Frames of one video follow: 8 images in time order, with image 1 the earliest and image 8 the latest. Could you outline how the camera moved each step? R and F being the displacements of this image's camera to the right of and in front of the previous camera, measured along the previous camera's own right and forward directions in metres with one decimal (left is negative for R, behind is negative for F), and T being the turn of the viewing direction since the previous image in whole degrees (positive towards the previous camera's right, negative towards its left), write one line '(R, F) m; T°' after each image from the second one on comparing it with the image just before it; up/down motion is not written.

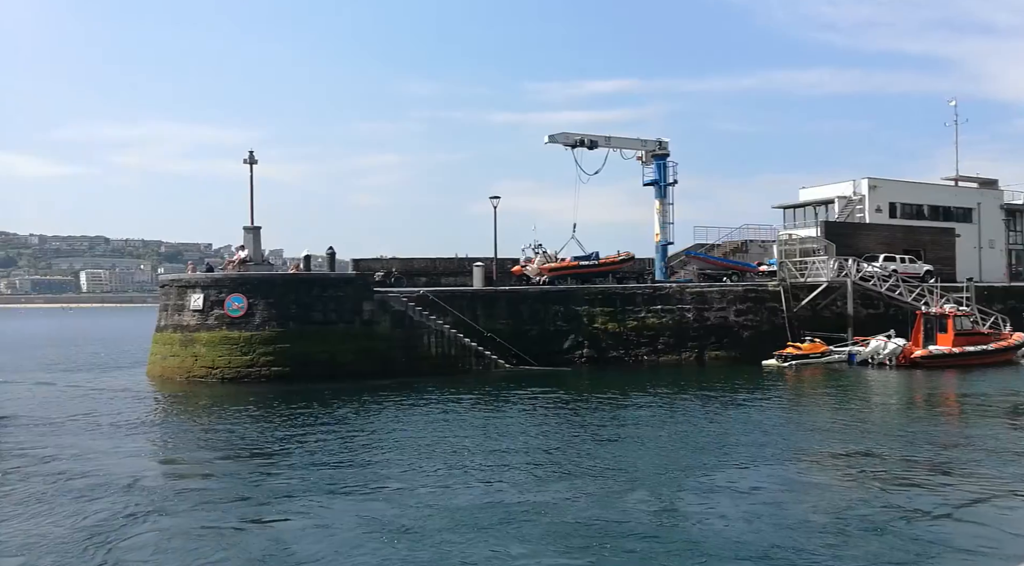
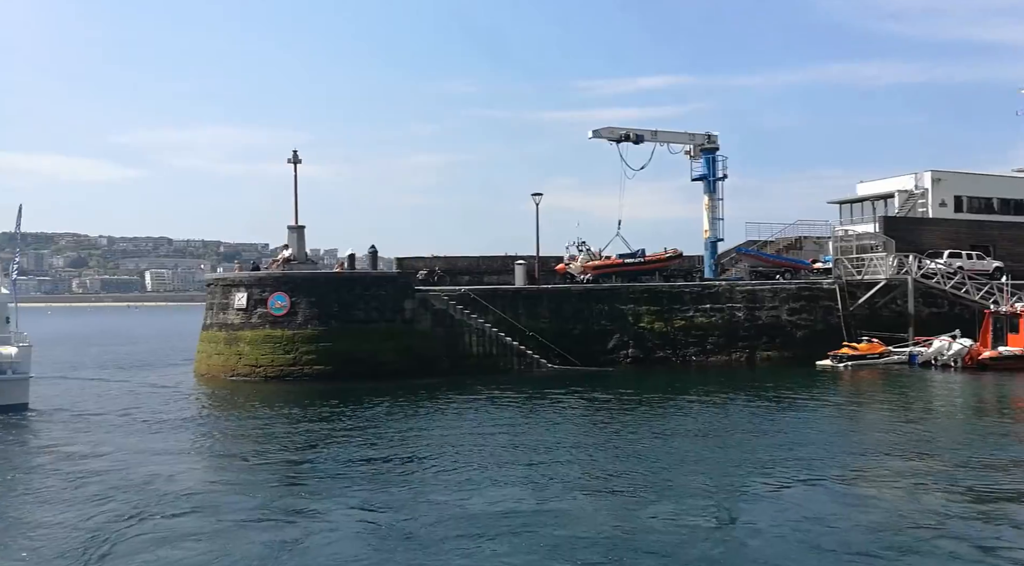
(-0.1, +0.6) m; -2°
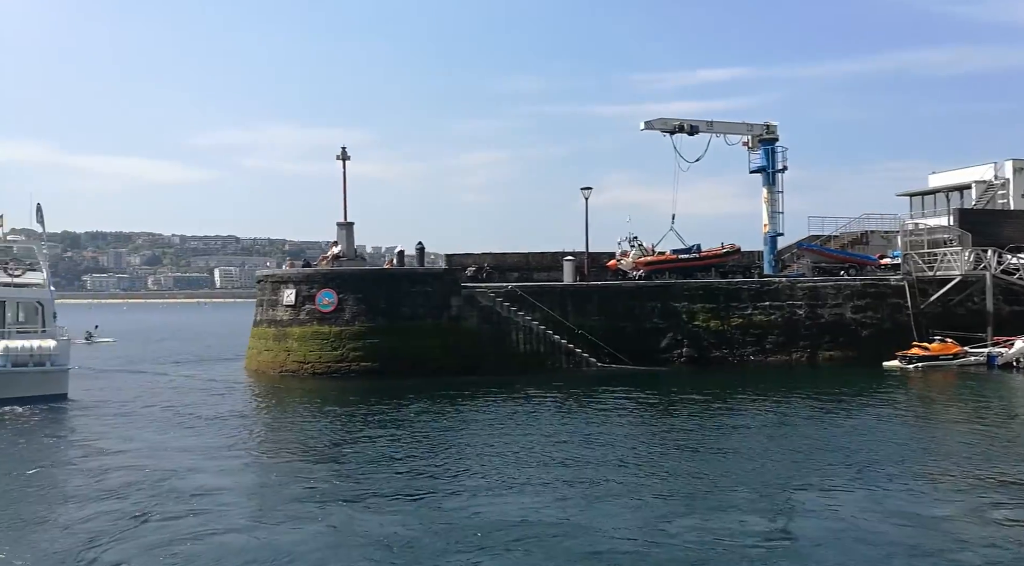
(-0.1, +0.7) m; -3°
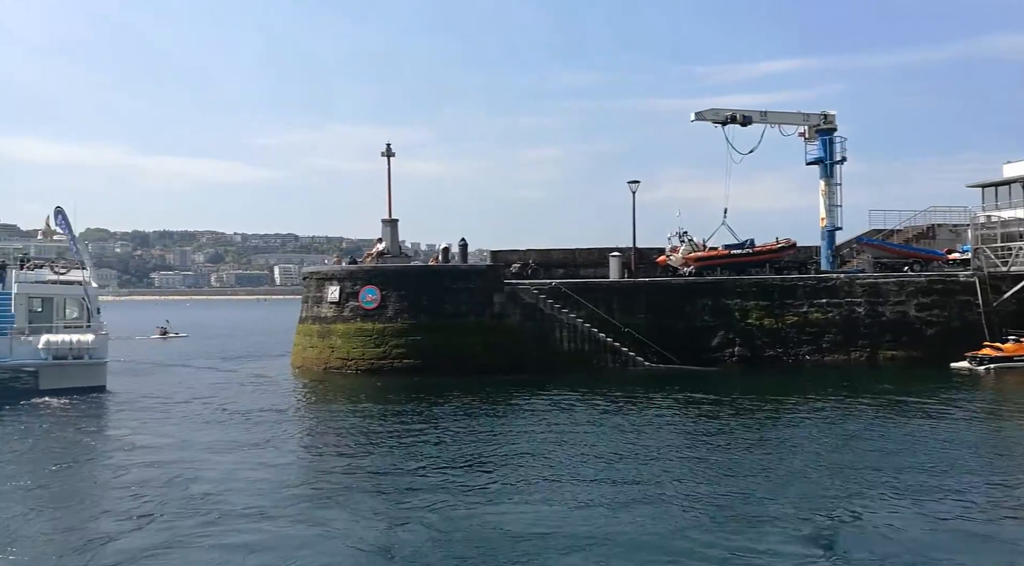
(0.0, +0.7) m; -3°
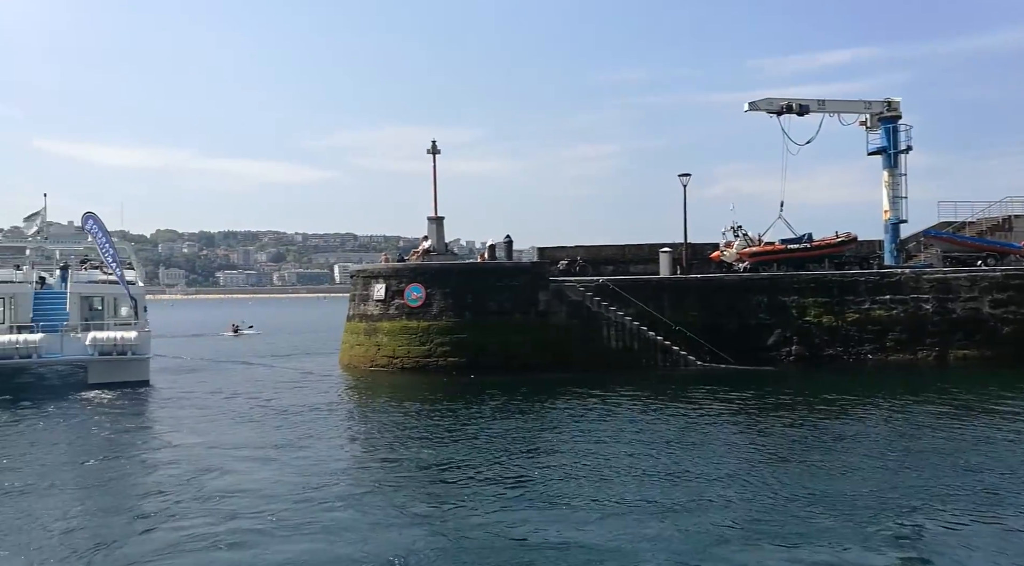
(0.0, +0.7) m; -3°
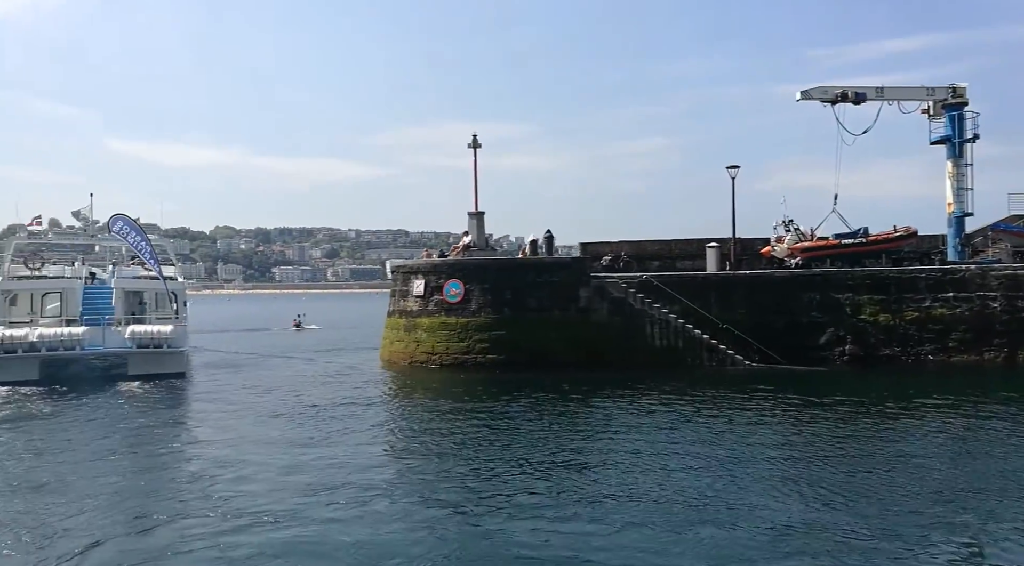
(0.0, +0.8) m; -2°
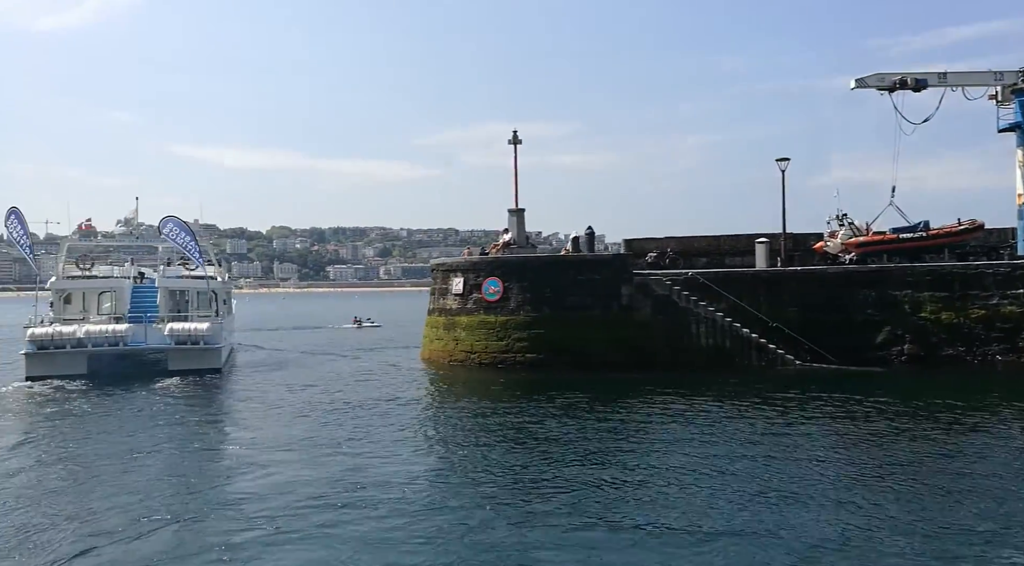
(0.0, +0.8) m; -2°
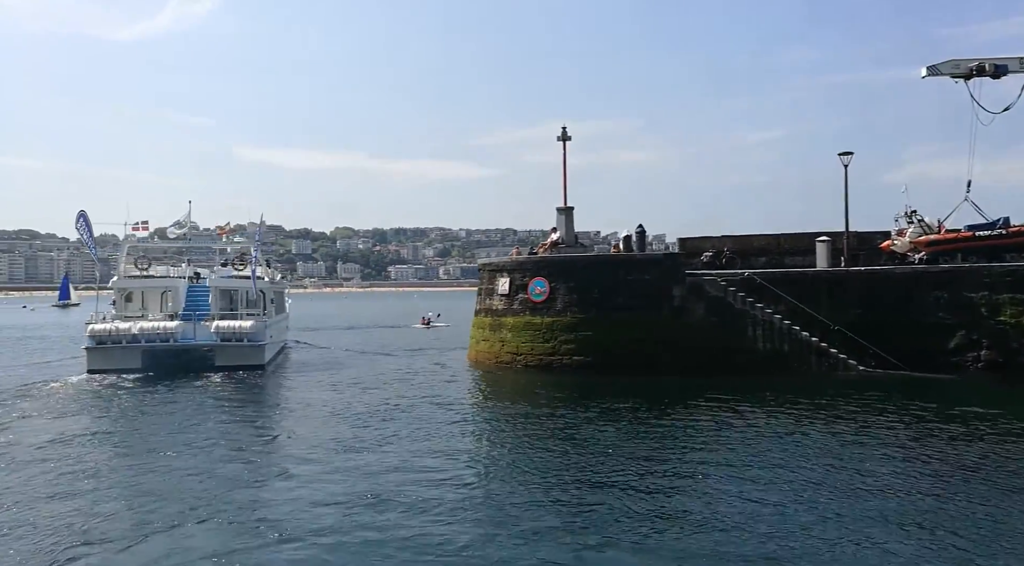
(0.0, +1.1) m; -3°
